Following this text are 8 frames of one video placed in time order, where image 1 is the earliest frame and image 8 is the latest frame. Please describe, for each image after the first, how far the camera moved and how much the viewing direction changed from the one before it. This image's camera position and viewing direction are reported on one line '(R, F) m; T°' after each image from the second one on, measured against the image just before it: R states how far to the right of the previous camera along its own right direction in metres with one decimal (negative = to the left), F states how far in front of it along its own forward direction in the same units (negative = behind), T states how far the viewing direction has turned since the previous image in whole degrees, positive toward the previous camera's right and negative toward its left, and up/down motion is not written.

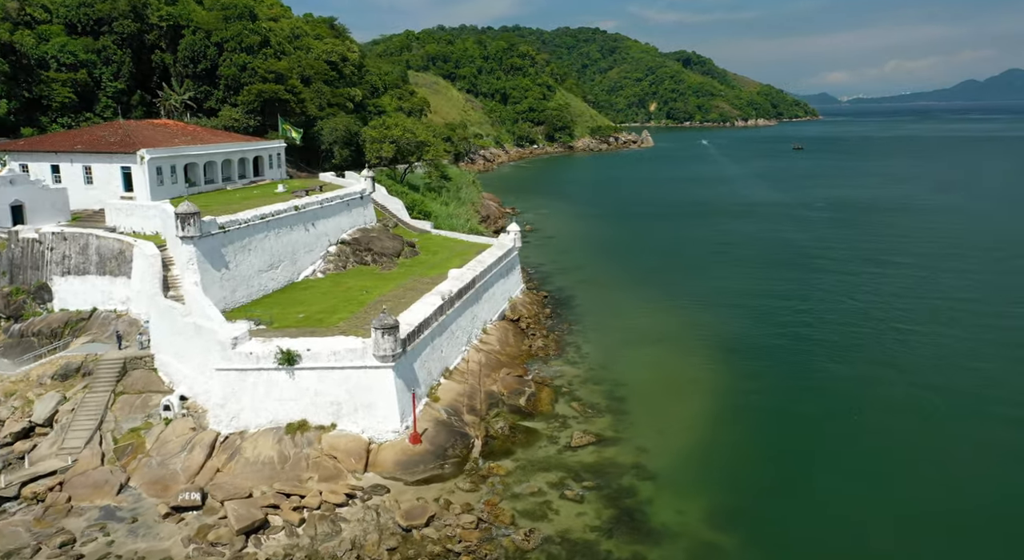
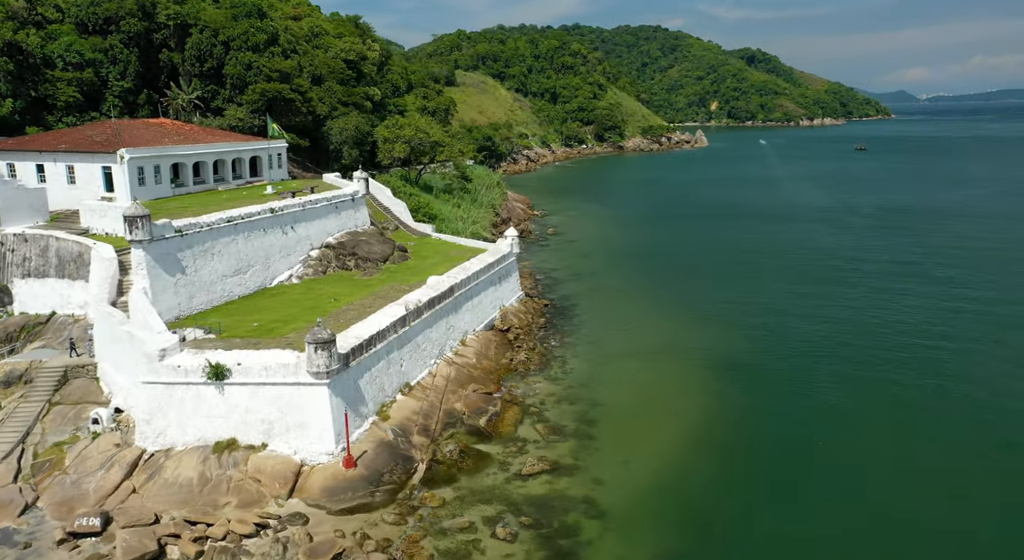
(+2.9, +1.8) m; -5°
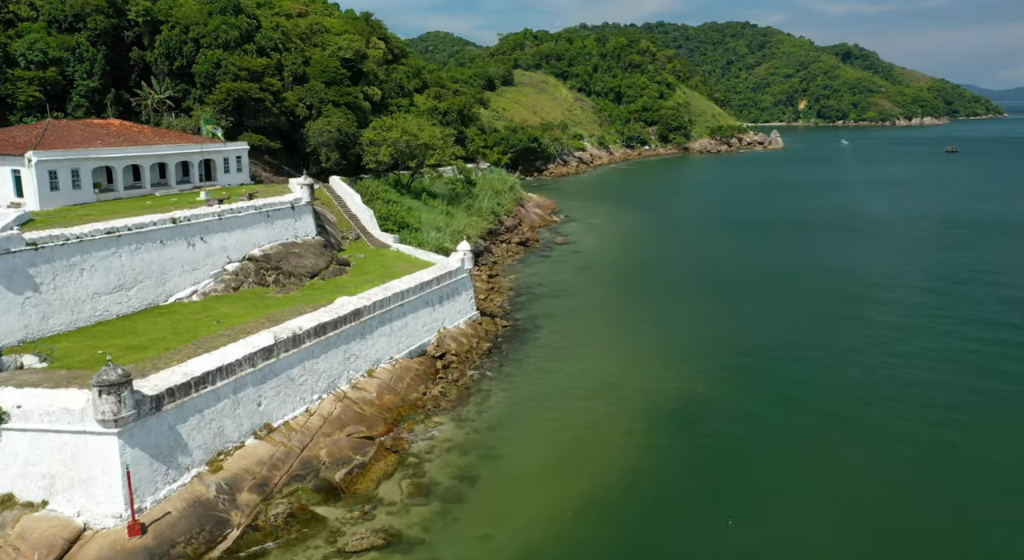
(+5.5, +3.9) m; -6°
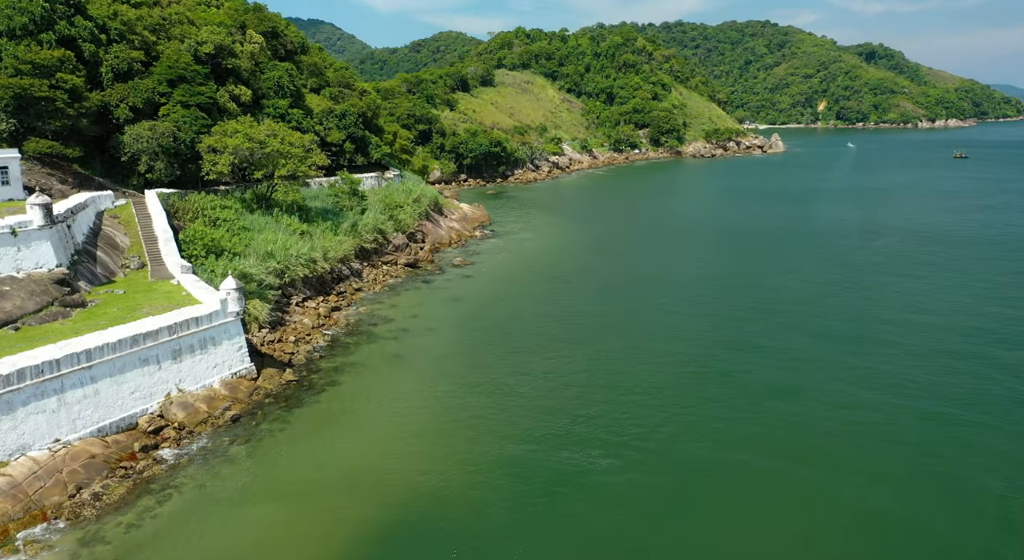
(+8.6, +6.8) m; -2°
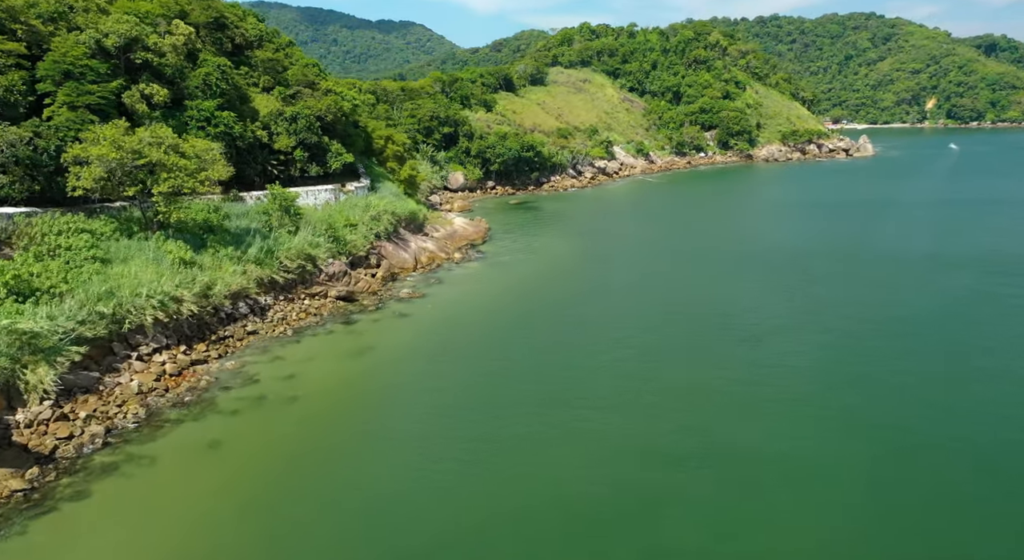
(+7.0, +9.3) m; -7°
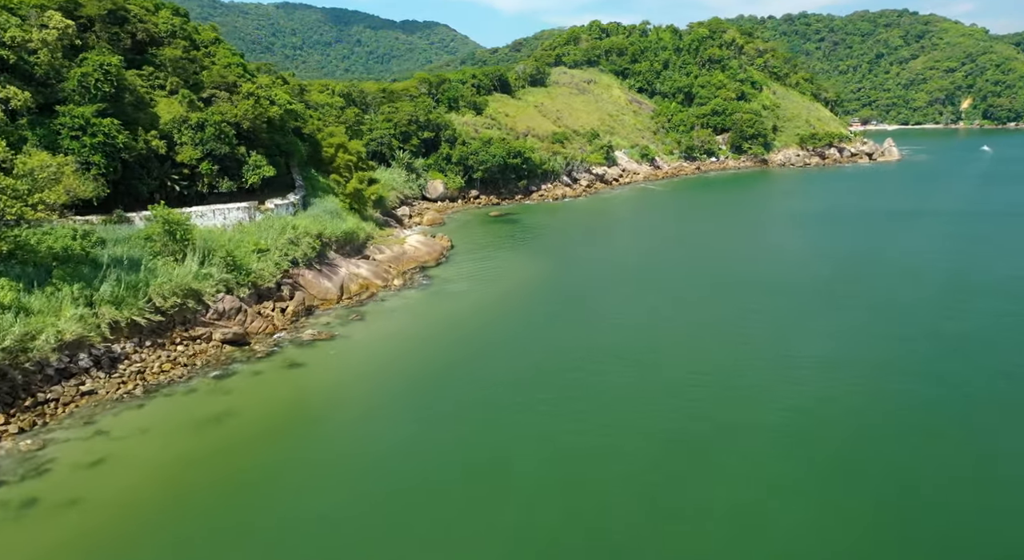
(+4.8, +6.8) m; -2°
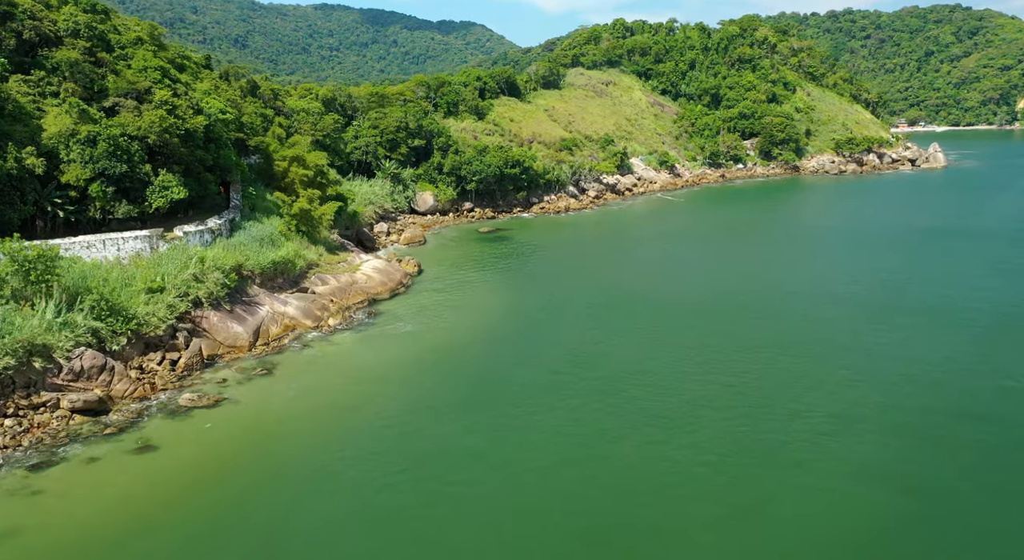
(+4.4, +6.9) m; -3°
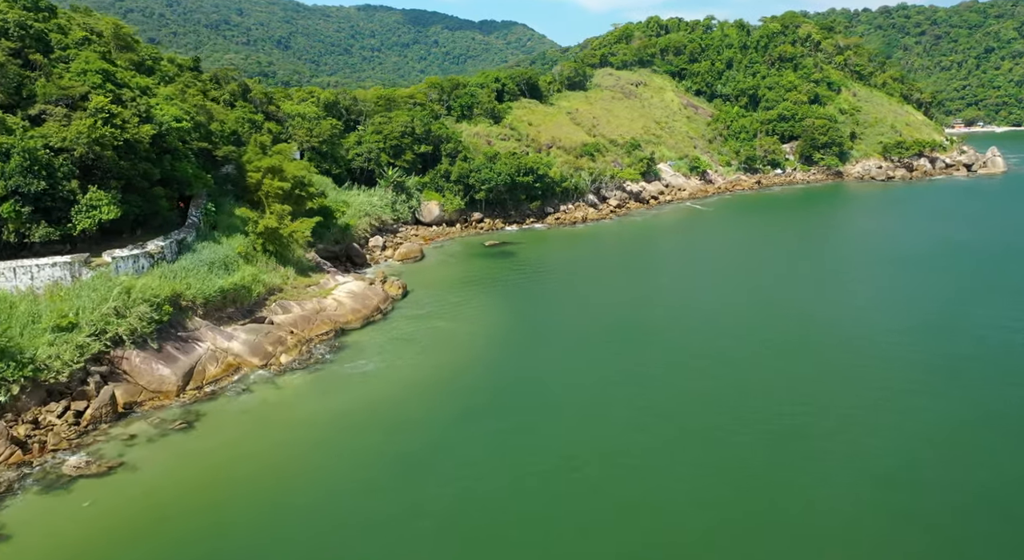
(+3.0, +5.3) m; -3°
